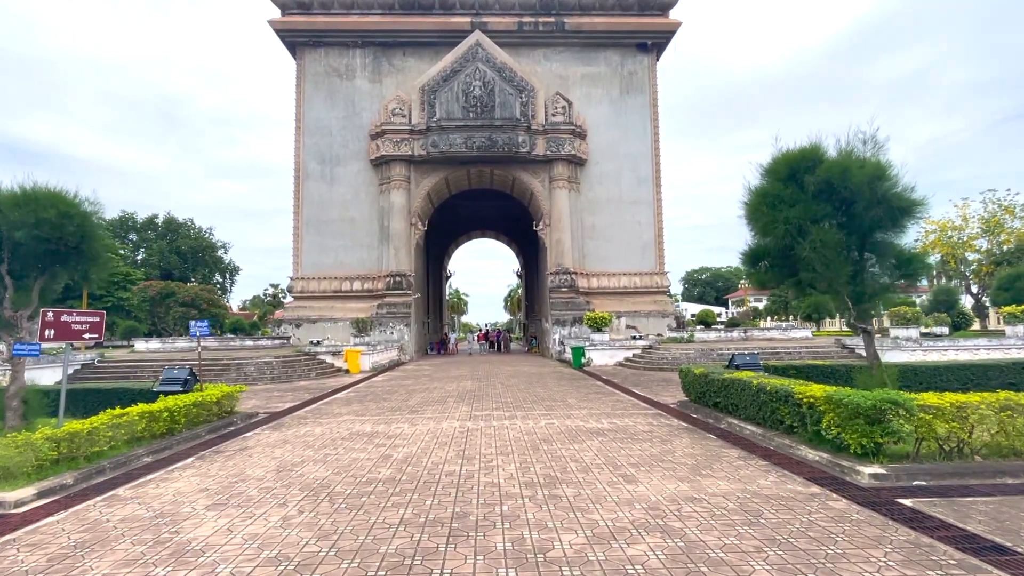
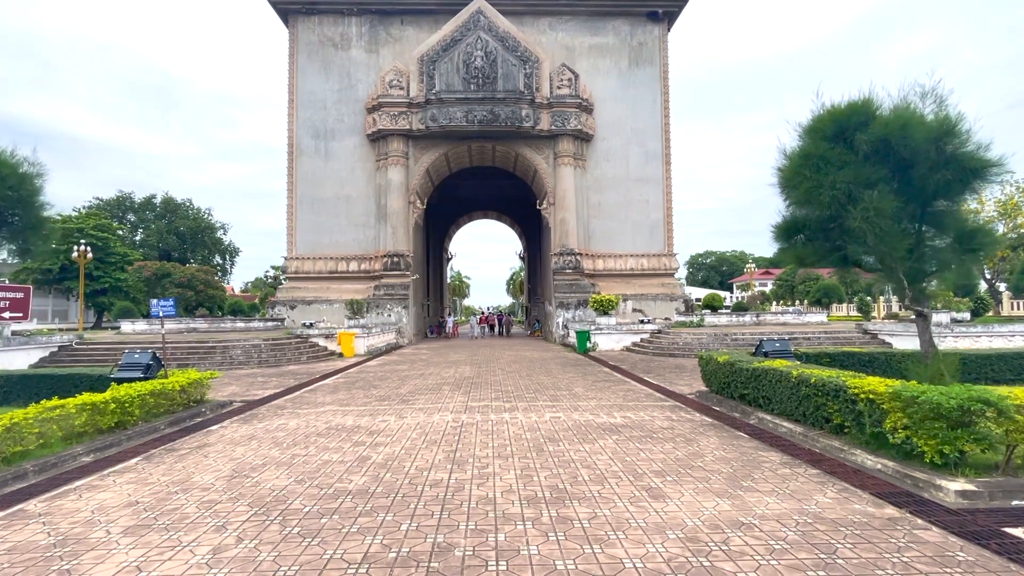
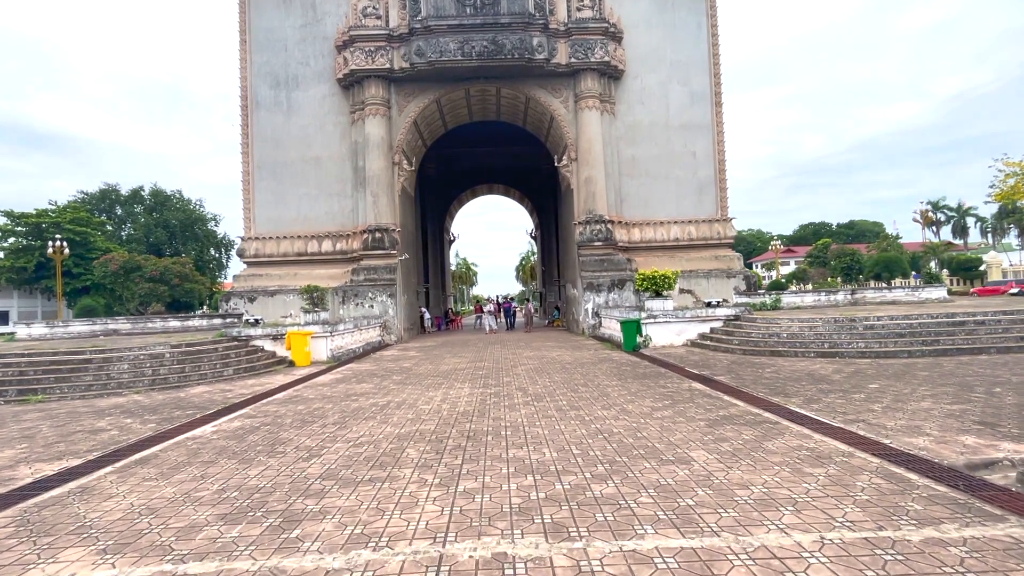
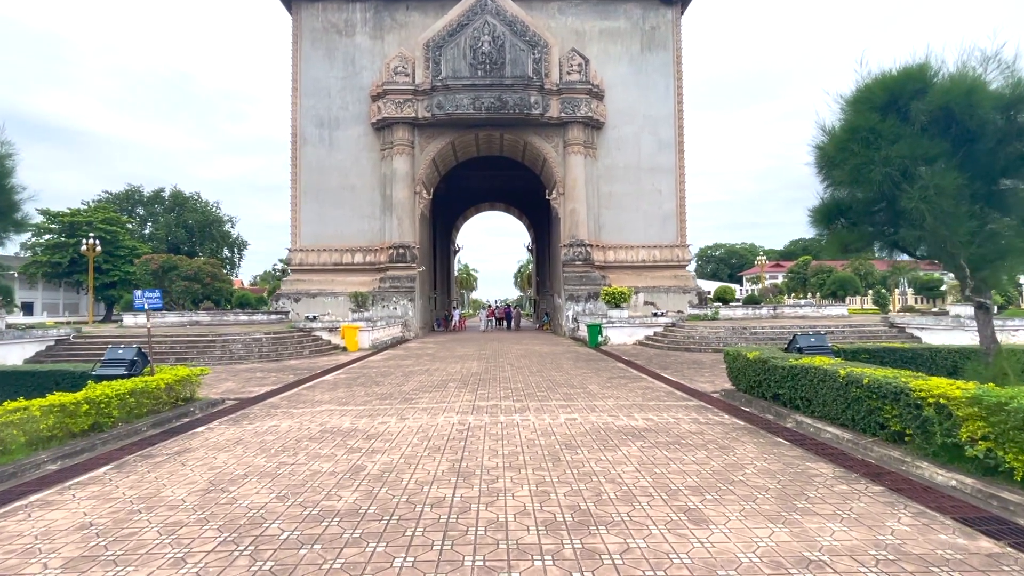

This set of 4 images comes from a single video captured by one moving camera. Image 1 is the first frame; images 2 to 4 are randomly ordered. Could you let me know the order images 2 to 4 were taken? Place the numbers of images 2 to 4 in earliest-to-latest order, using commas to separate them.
2, 4, 3
